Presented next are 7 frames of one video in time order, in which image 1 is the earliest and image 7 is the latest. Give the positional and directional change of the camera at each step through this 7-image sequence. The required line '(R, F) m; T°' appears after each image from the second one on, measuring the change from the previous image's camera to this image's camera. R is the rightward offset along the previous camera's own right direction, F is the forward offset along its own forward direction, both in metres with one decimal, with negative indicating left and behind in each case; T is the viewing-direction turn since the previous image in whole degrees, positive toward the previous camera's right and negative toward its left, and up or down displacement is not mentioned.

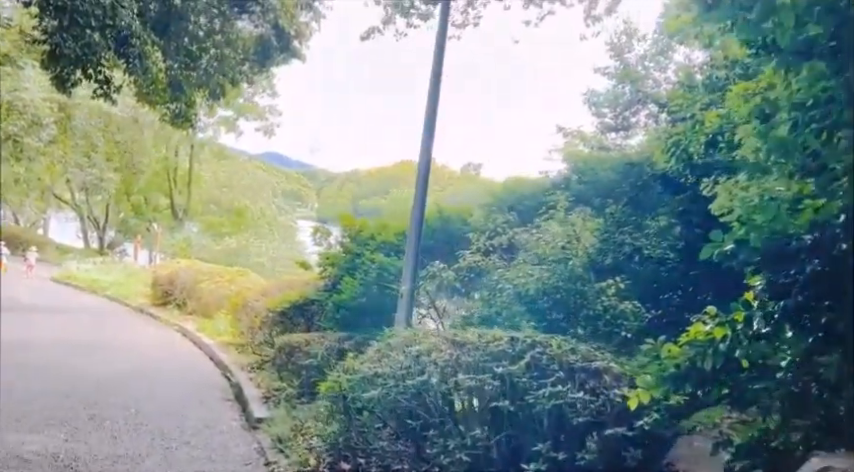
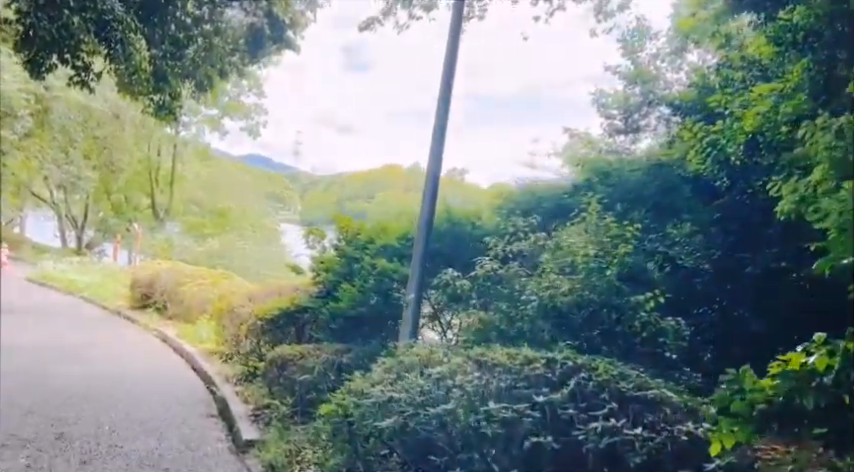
(-0.1, +0.4) m; +1°
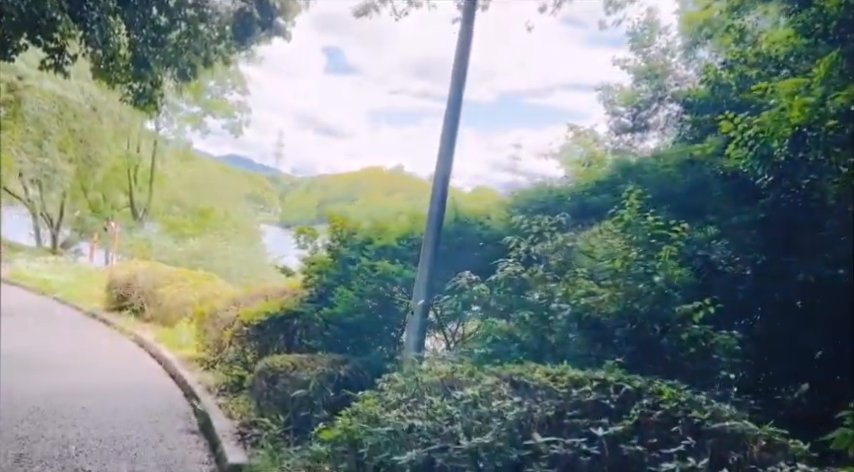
(-0.1, +0.4) m; +1°
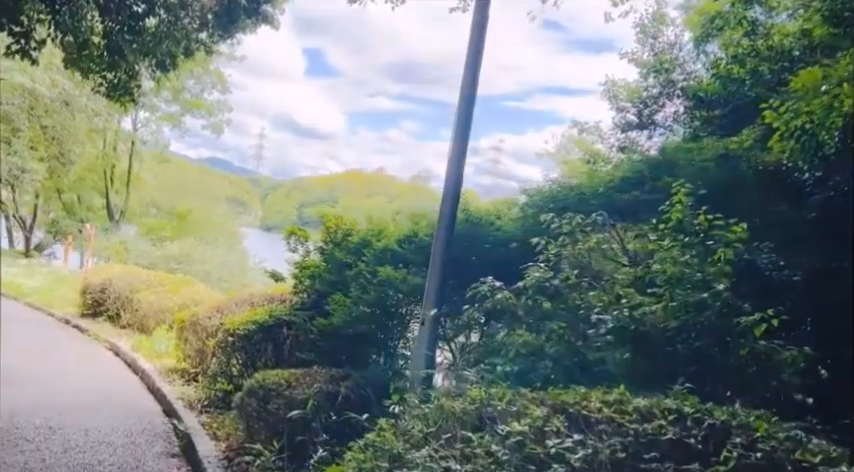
(-0.1, +0.3) m; +2°
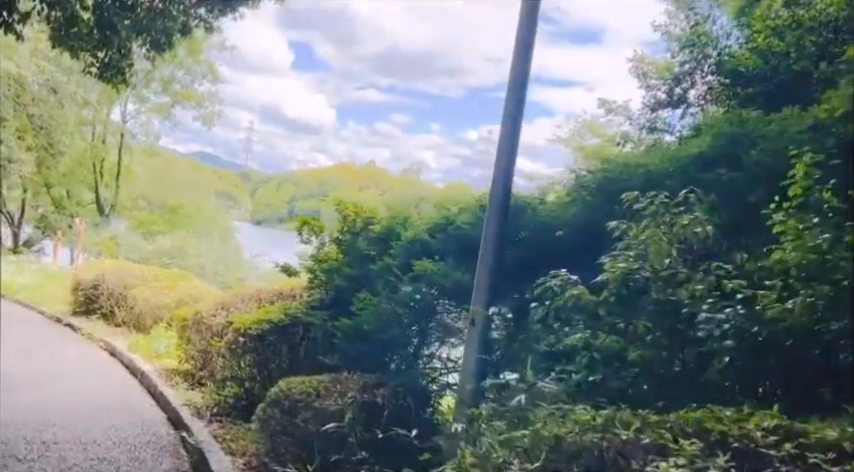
(-0.2, +0.4) m; +1°
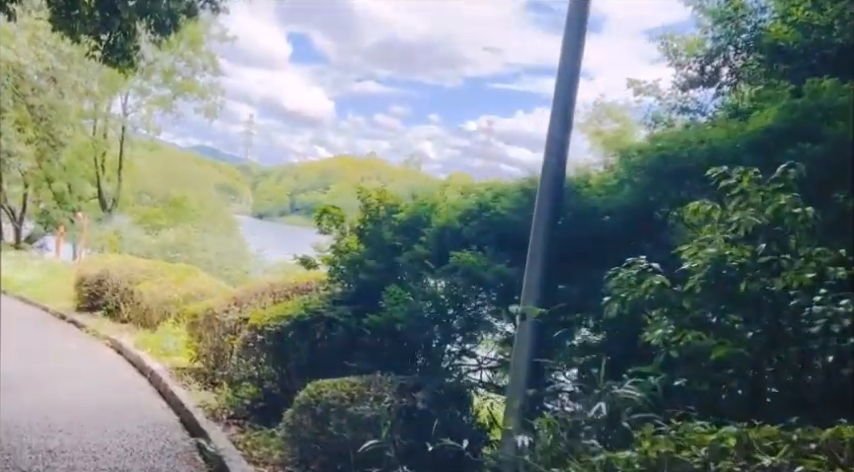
(-0.1, +0.2) m; 0°
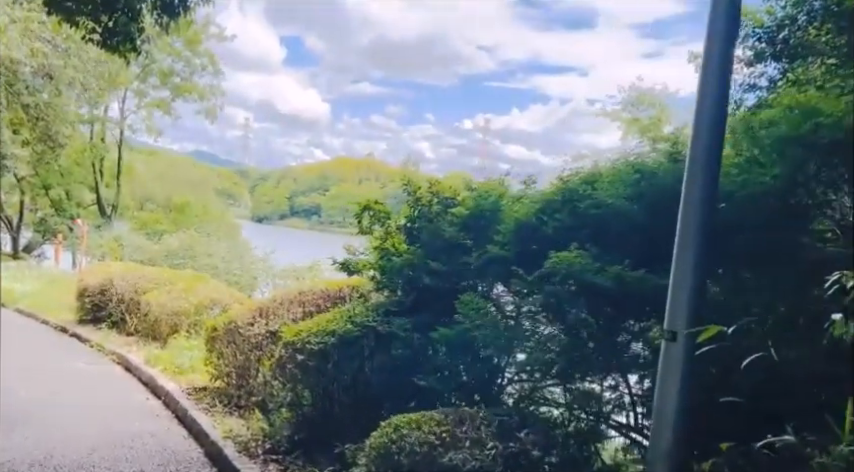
(-0.3, +0.5) m; 0°
